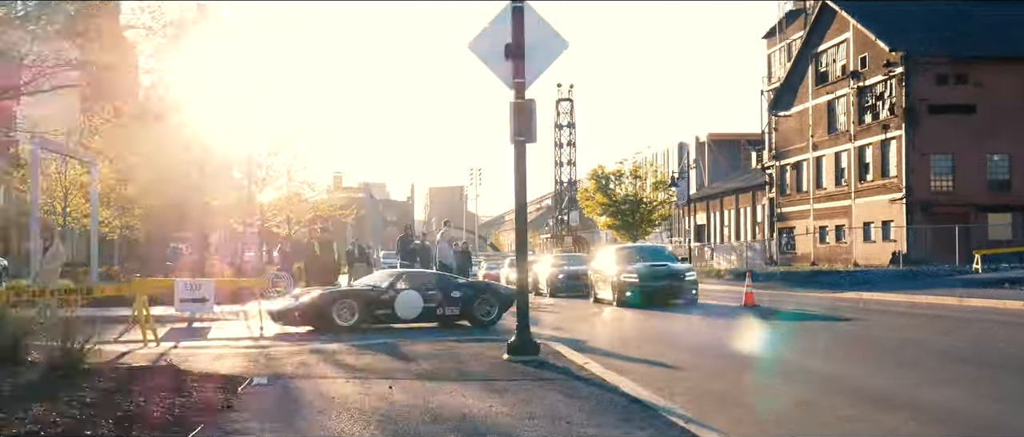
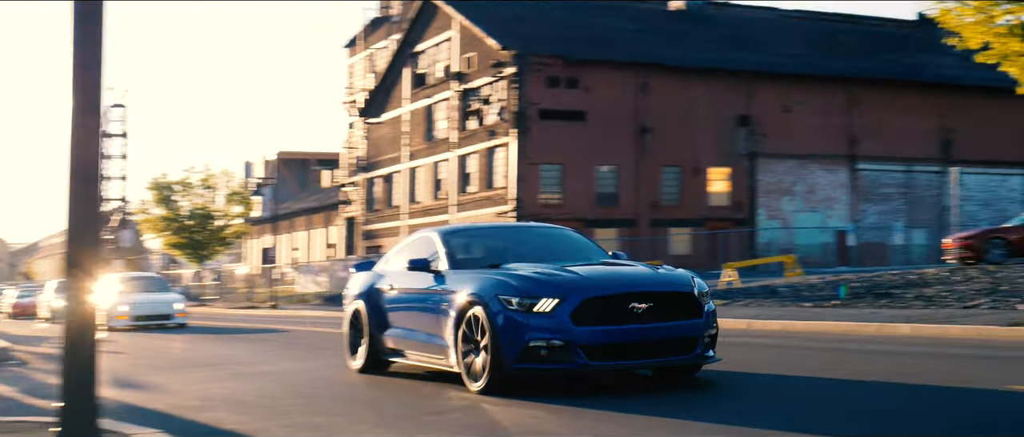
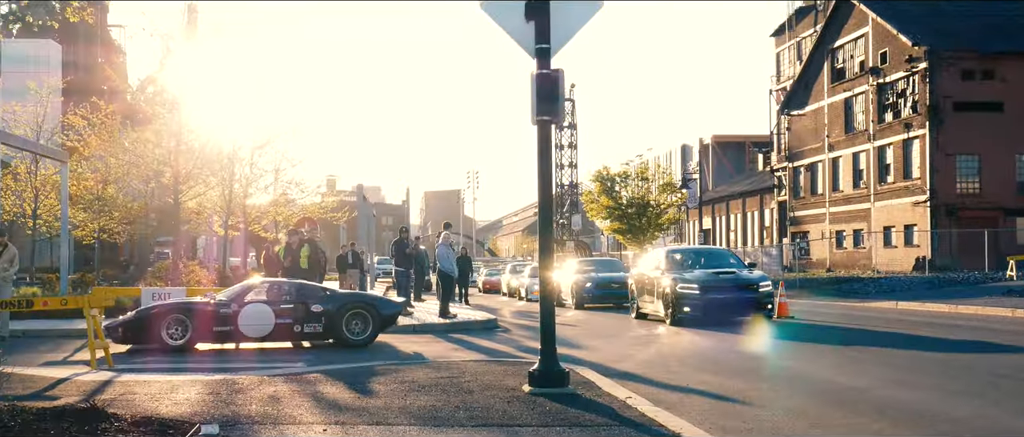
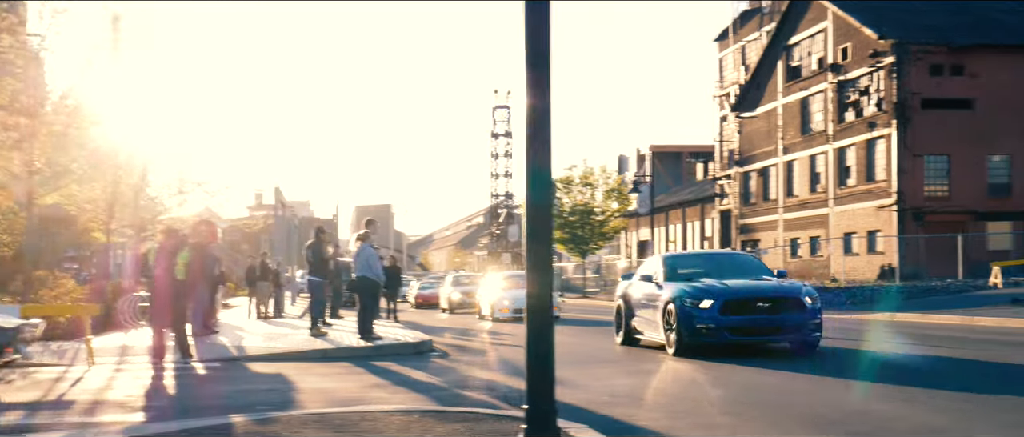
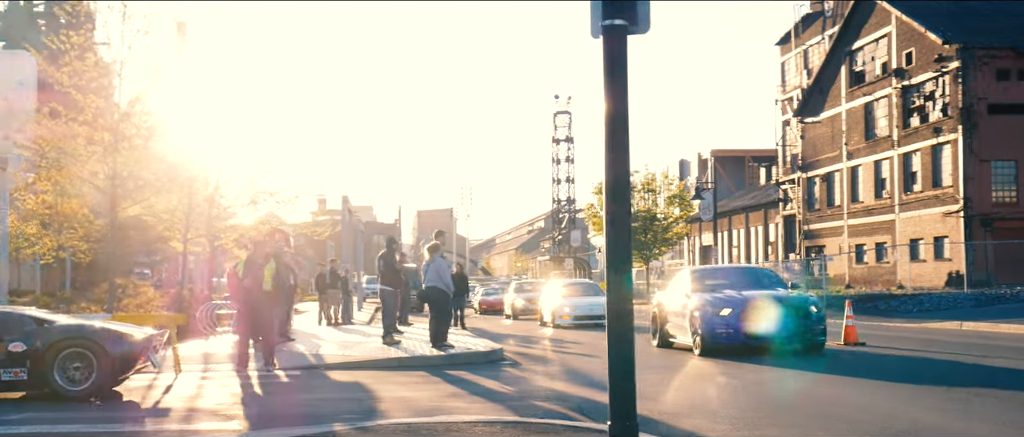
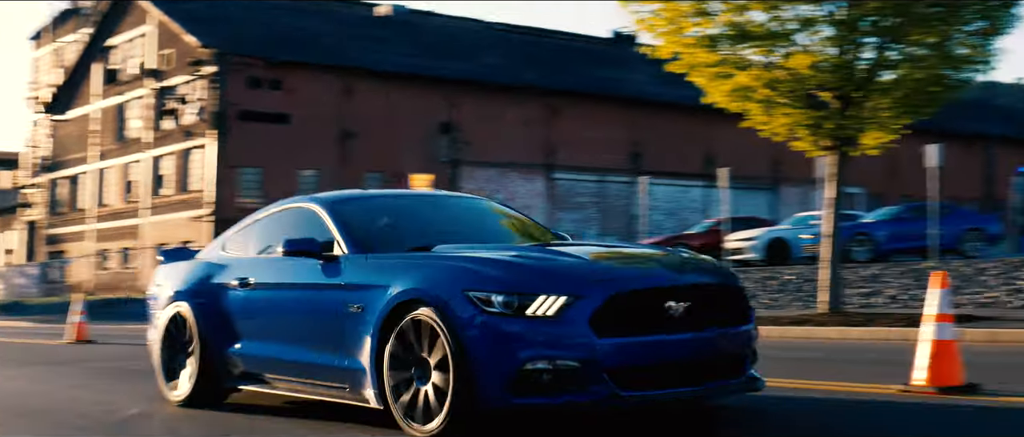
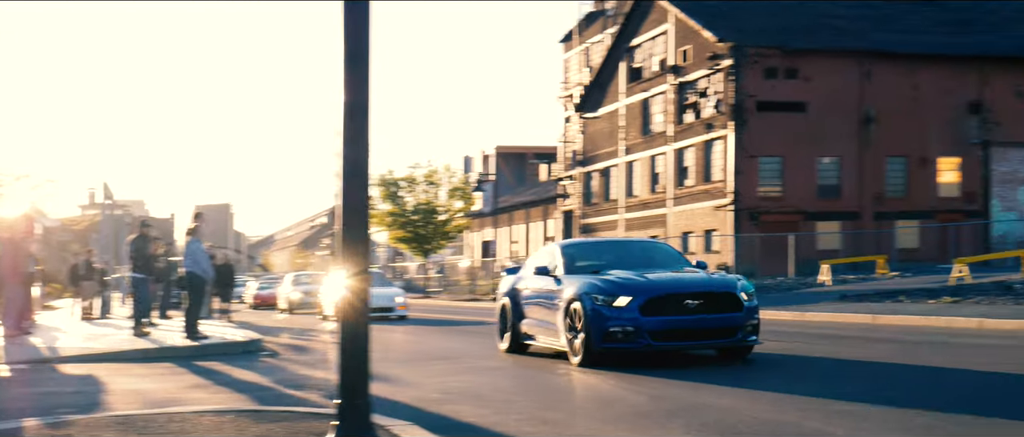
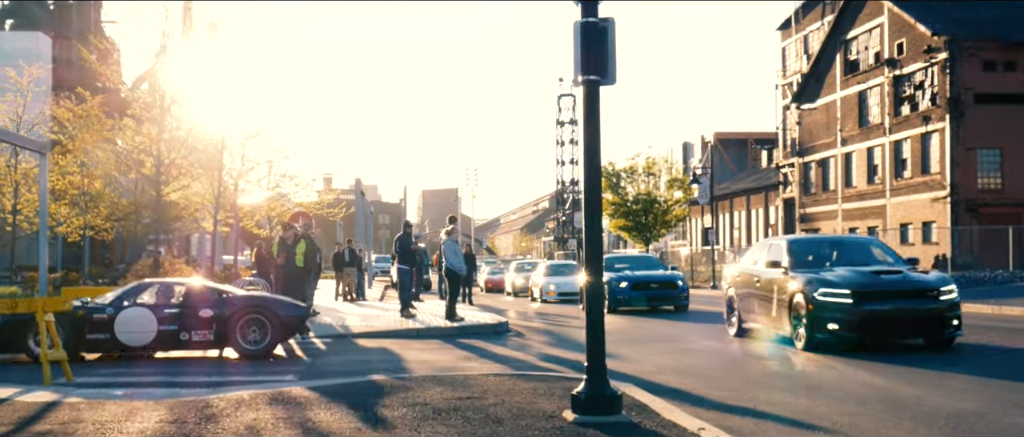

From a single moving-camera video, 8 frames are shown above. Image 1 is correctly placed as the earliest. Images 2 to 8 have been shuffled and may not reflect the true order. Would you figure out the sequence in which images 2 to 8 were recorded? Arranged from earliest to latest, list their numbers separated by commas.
3, 8, 5, 4, 7, 2, 6
